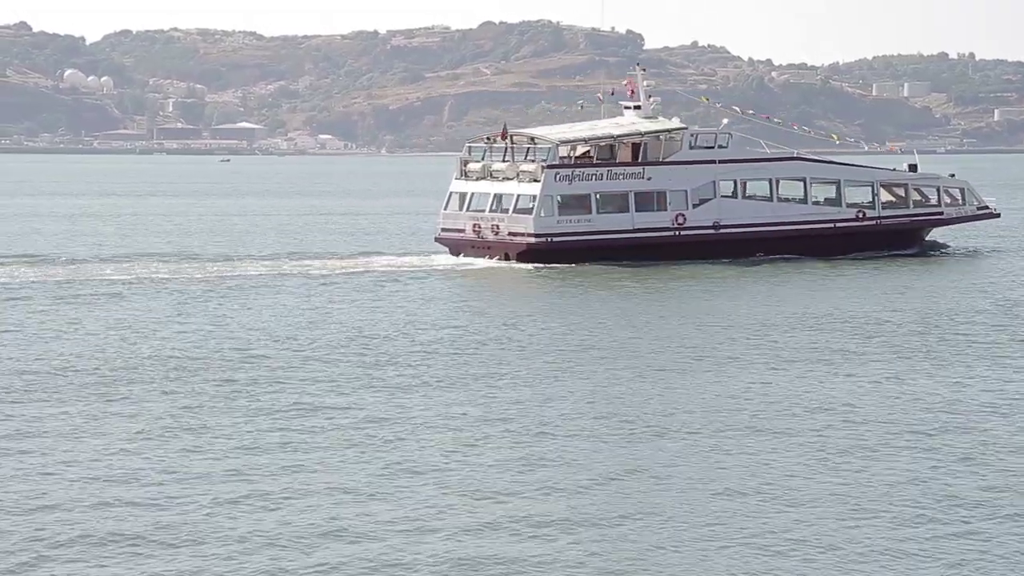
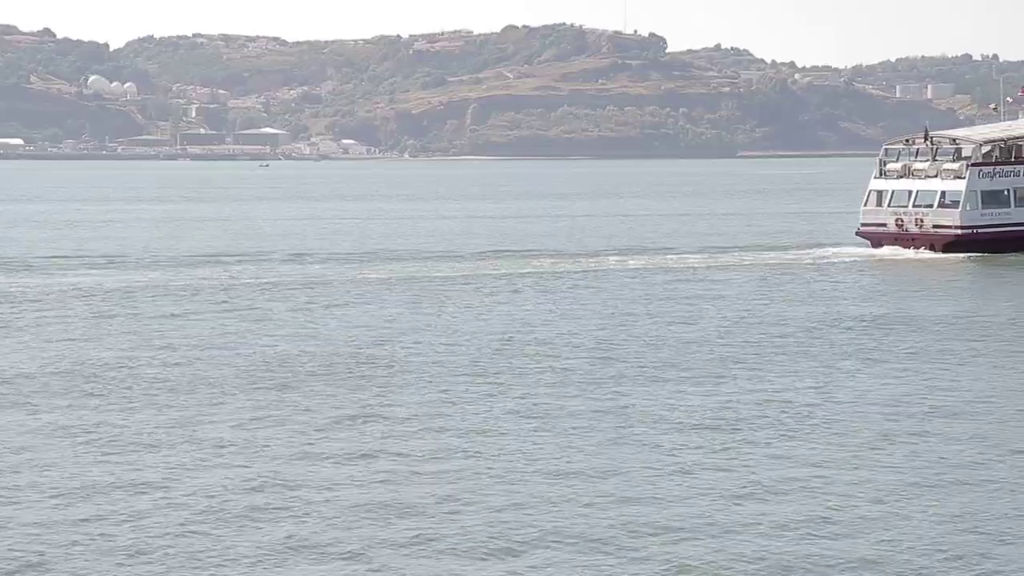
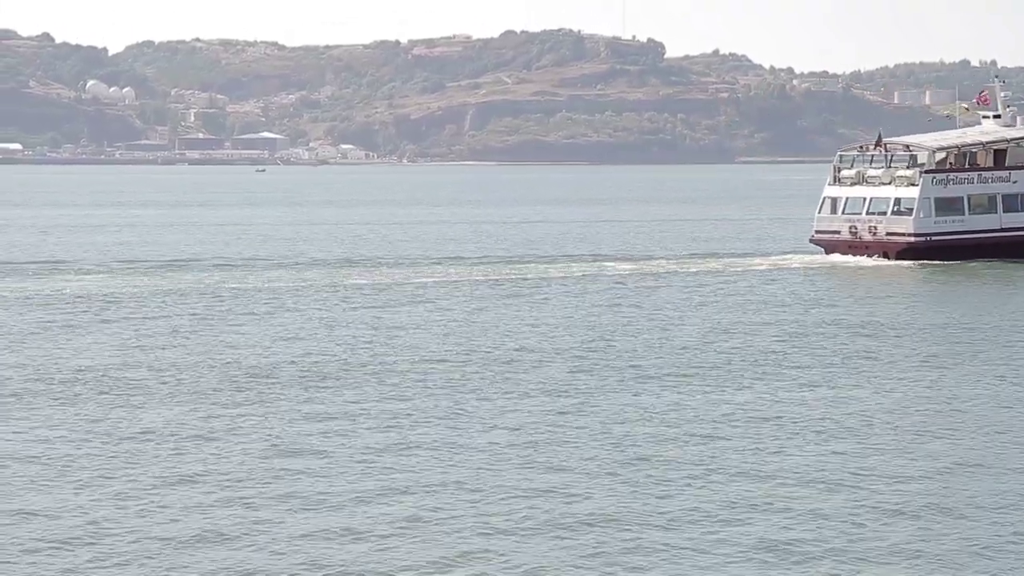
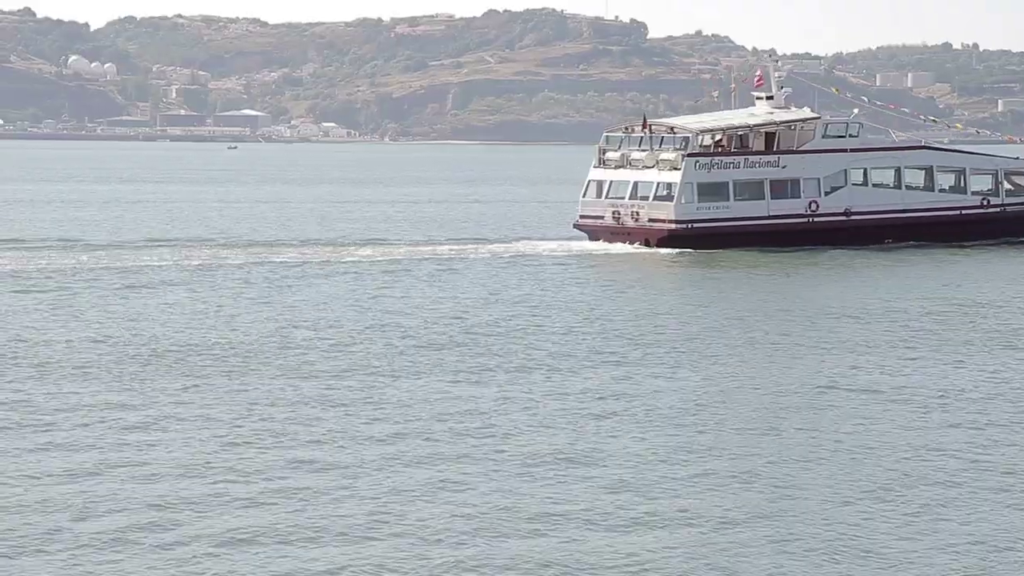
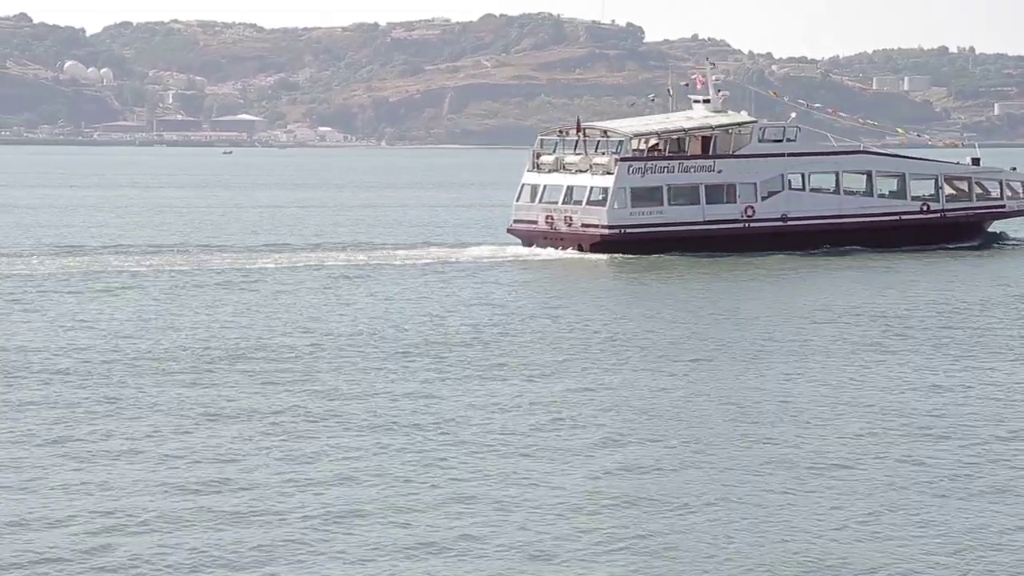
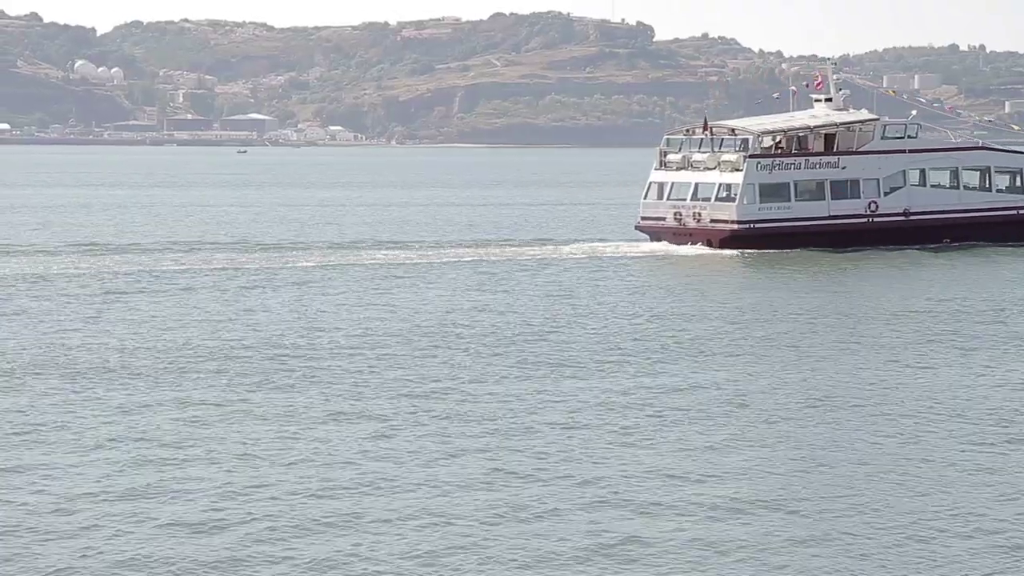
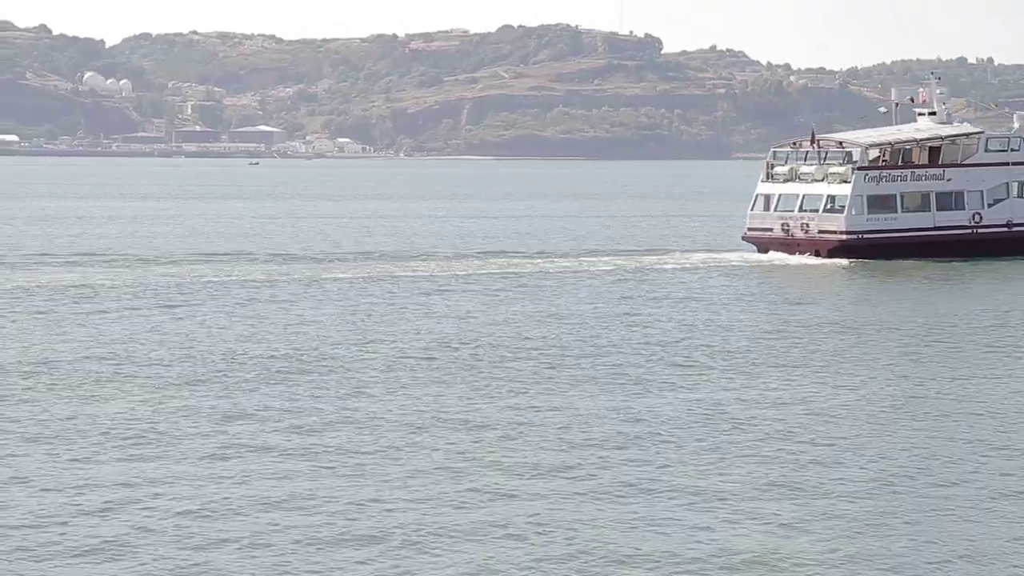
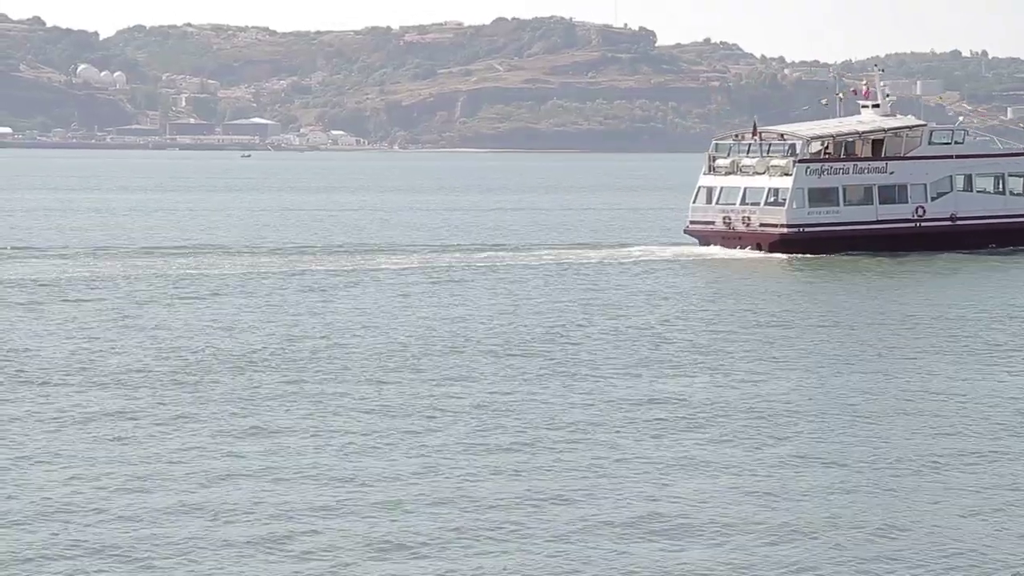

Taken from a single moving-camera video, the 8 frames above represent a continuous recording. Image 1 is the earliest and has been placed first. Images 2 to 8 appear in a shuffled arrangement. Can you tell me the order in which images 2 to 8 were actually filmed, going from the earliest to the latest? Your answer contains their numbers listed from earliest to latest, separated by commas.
5, 4, 6, 8, 7, 3, 2
